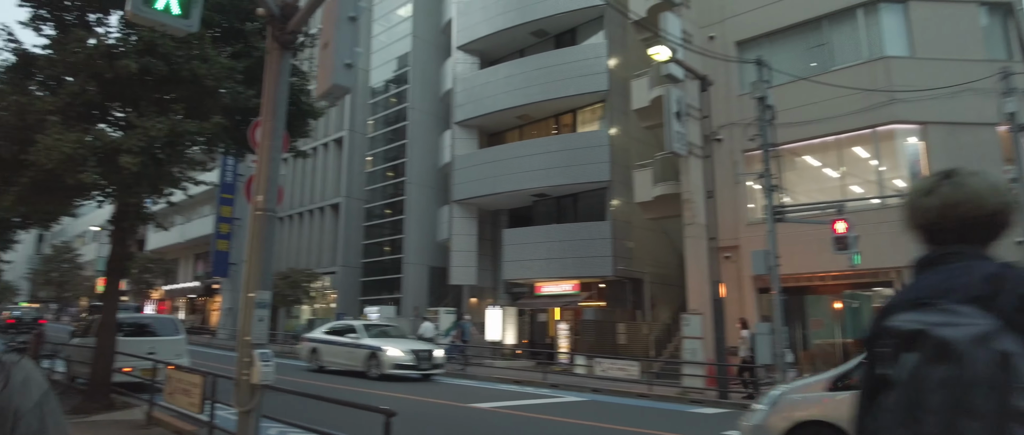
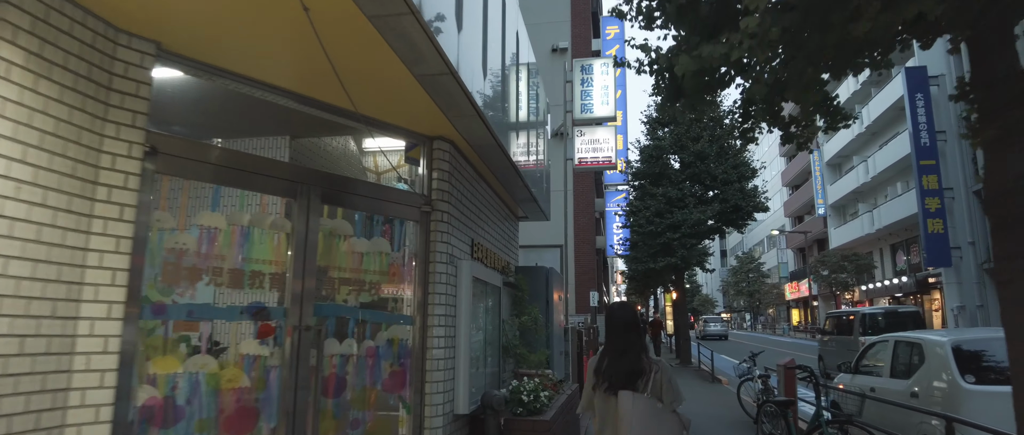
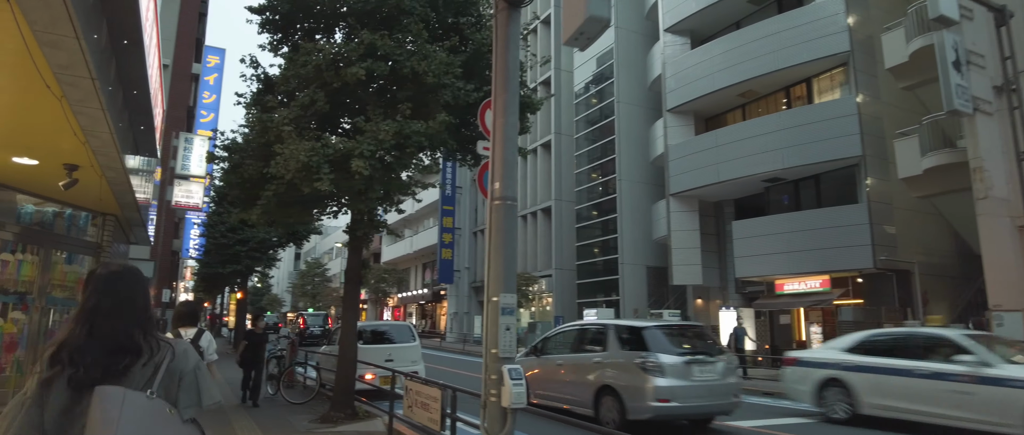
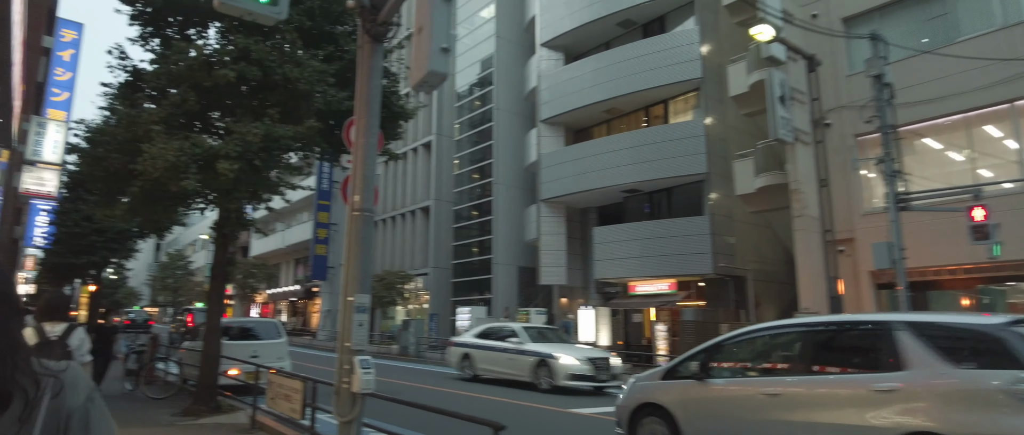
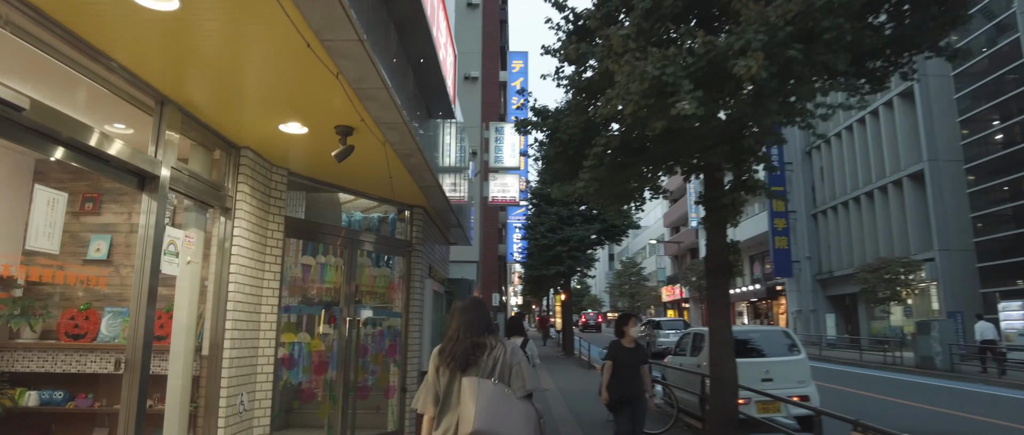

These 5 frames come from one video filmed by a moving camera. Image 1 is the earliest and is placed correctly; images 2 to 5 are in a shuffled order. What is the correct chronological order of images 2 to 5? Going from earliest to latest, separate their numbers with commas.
4, 3, 5, 2
